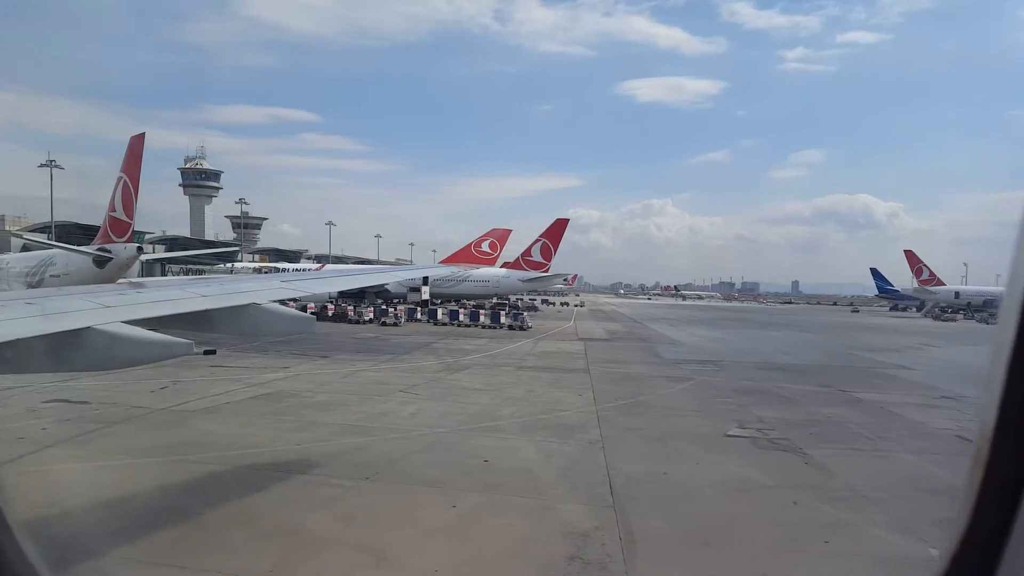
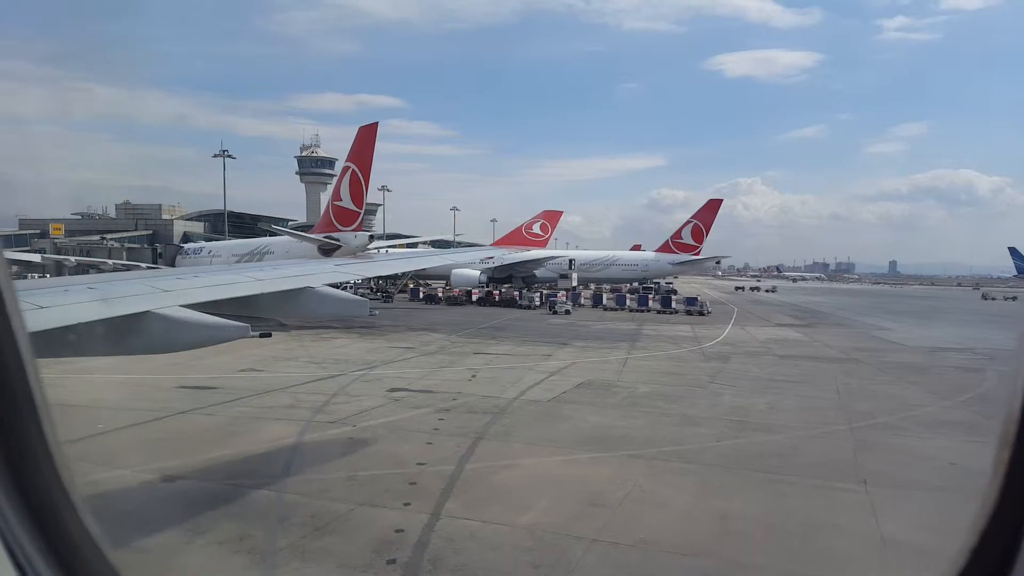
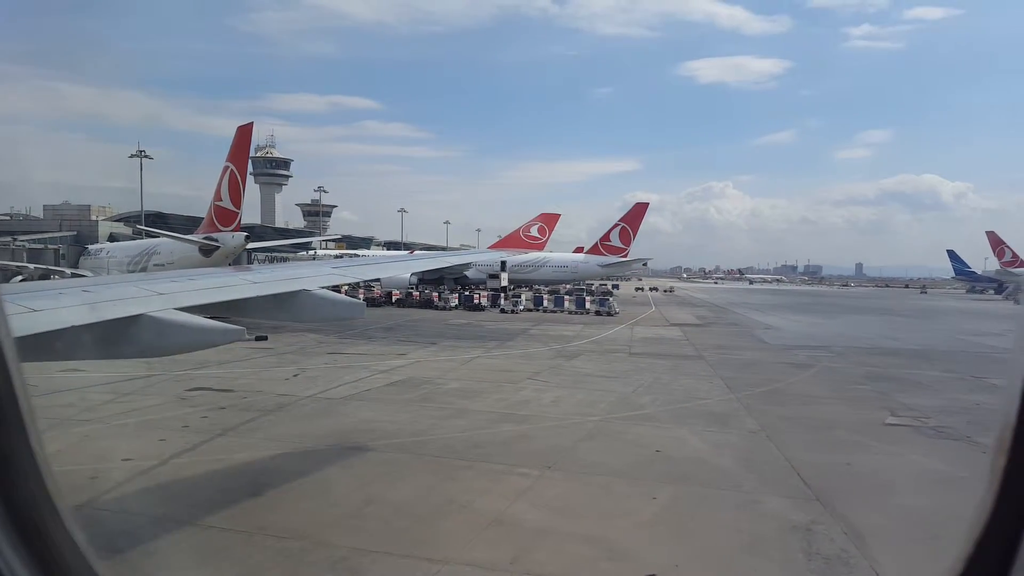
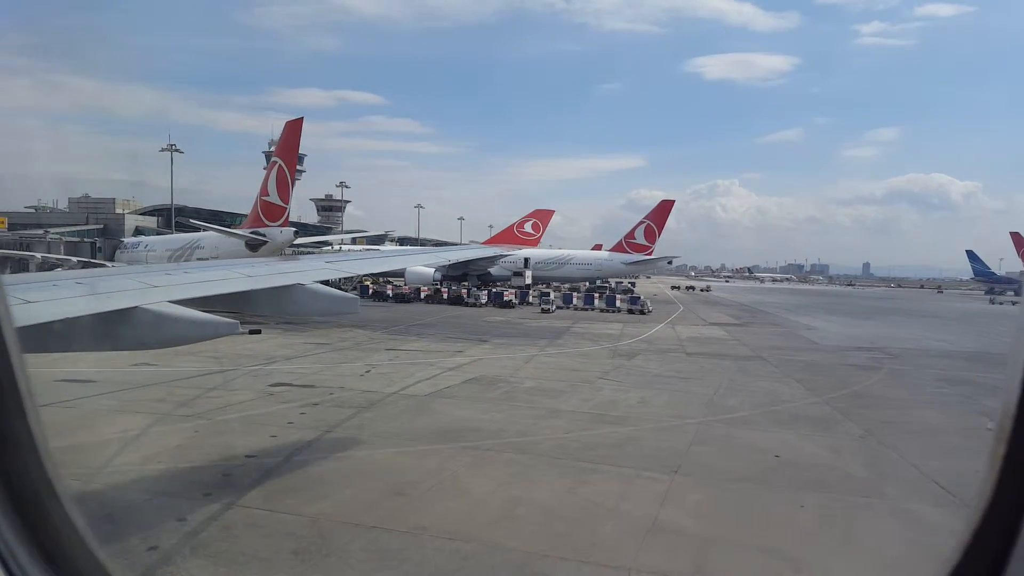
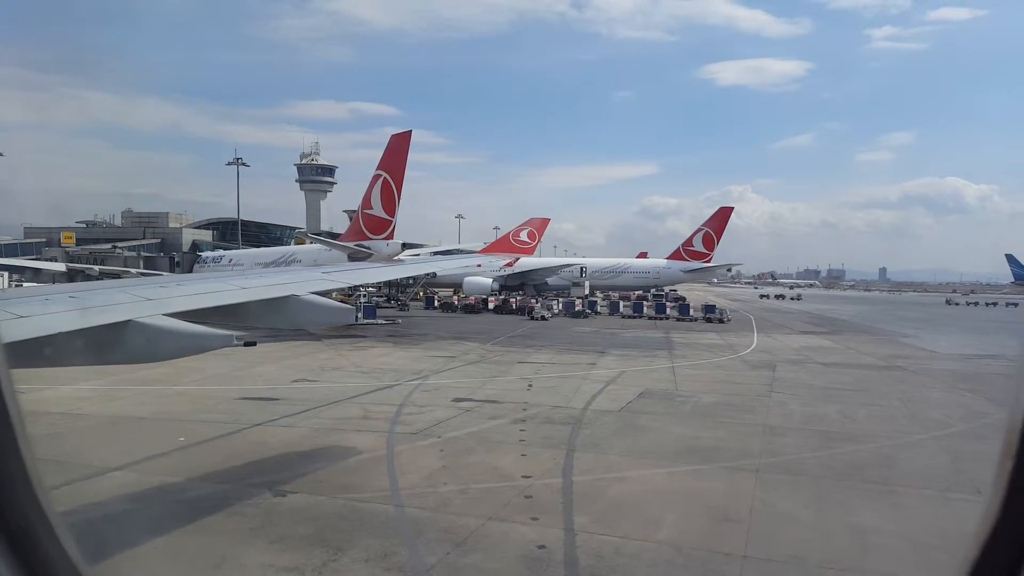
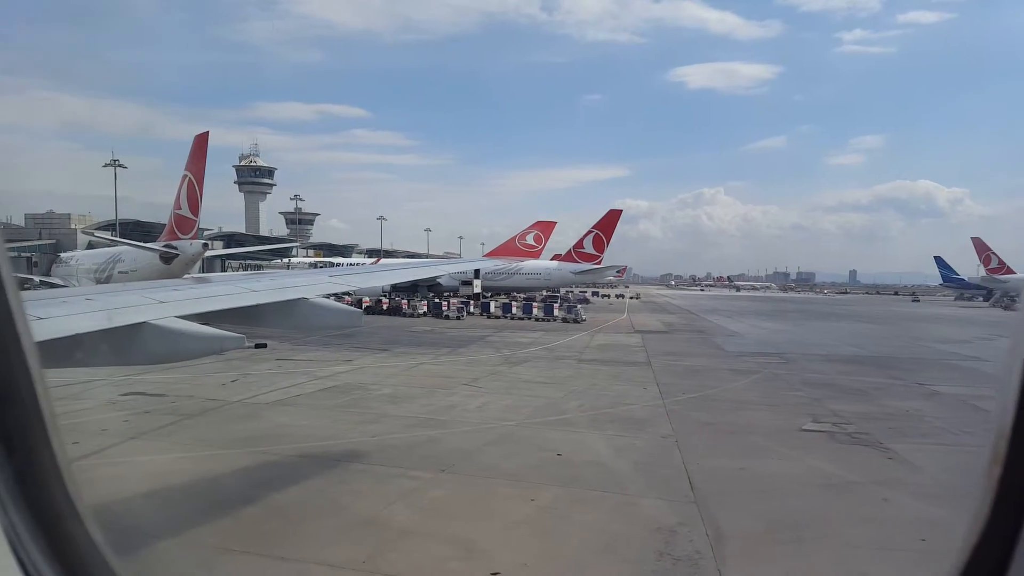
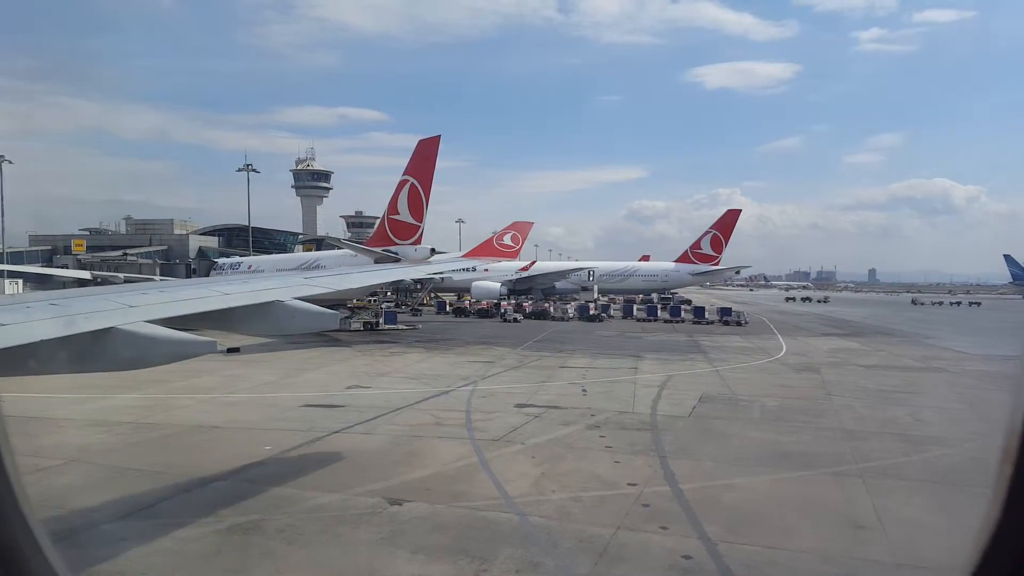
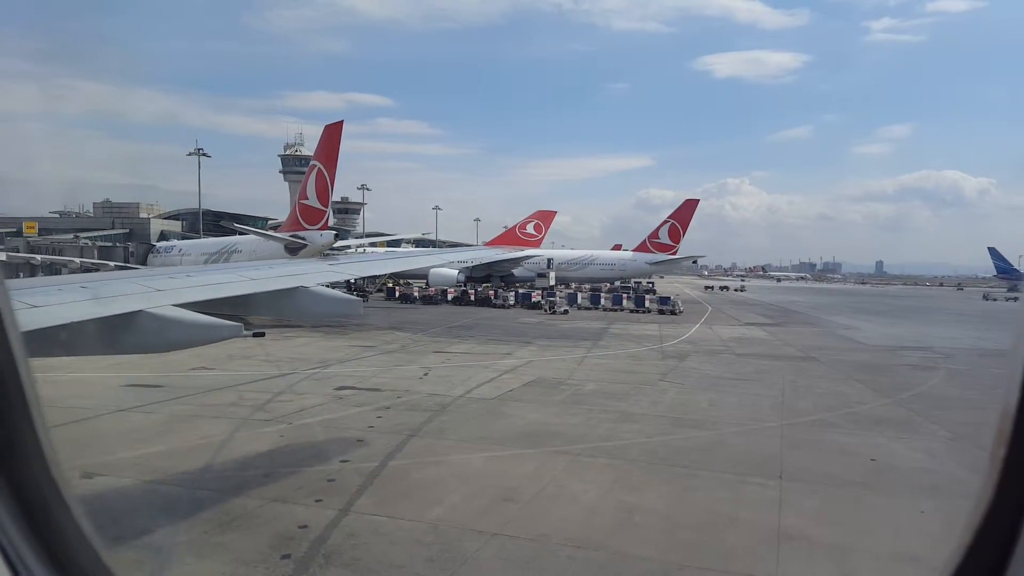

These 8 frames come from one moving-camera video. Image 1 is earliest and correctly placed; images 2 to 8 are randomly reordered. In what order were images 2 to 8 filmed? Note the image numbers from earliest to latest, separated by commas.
6, 3, 4, 8, 2, 5, 7
